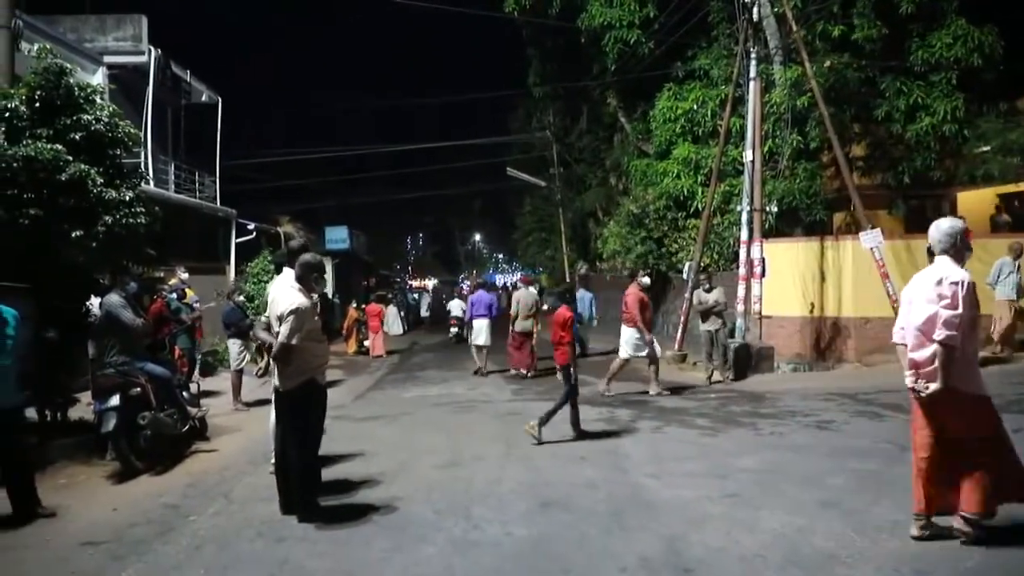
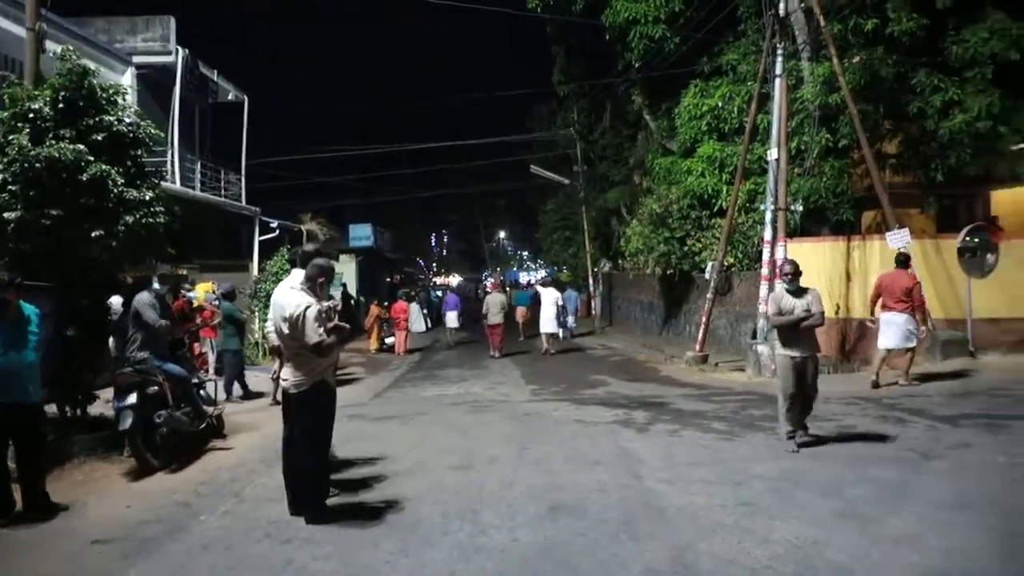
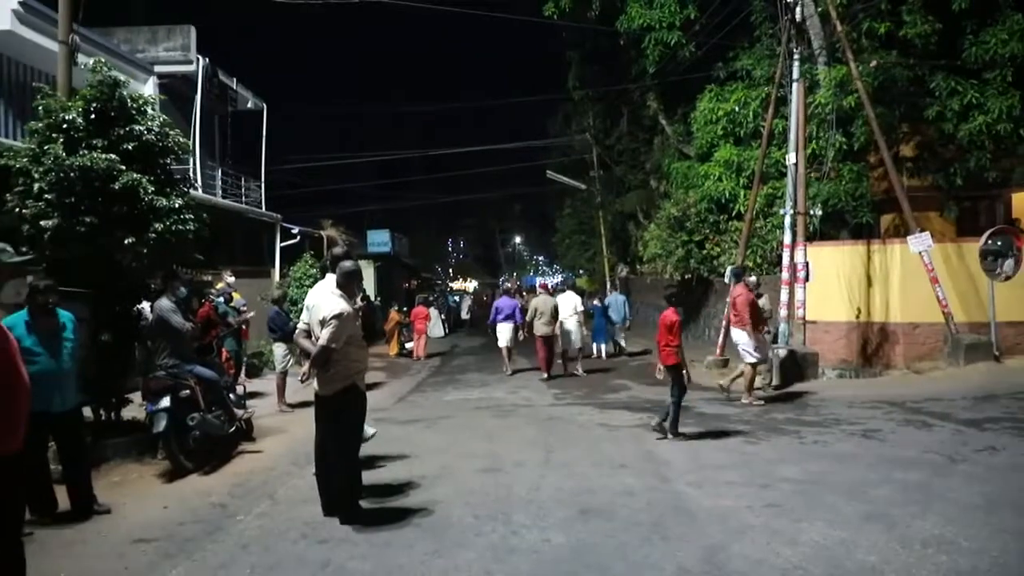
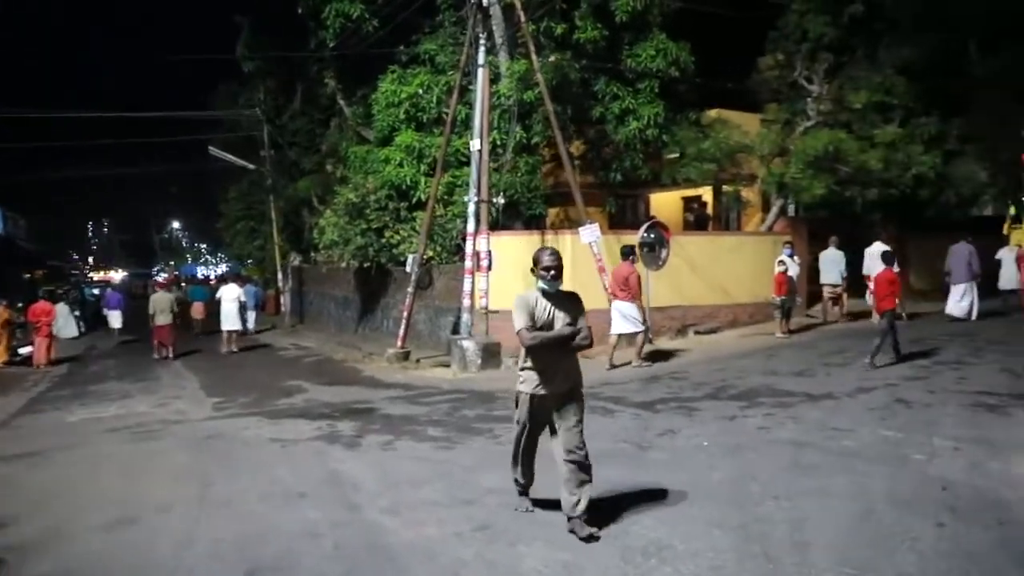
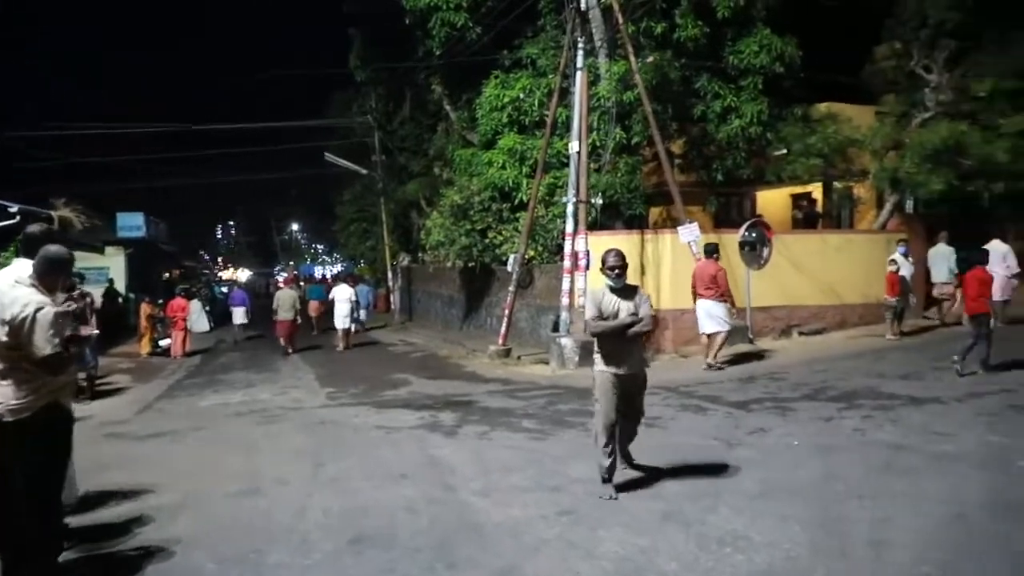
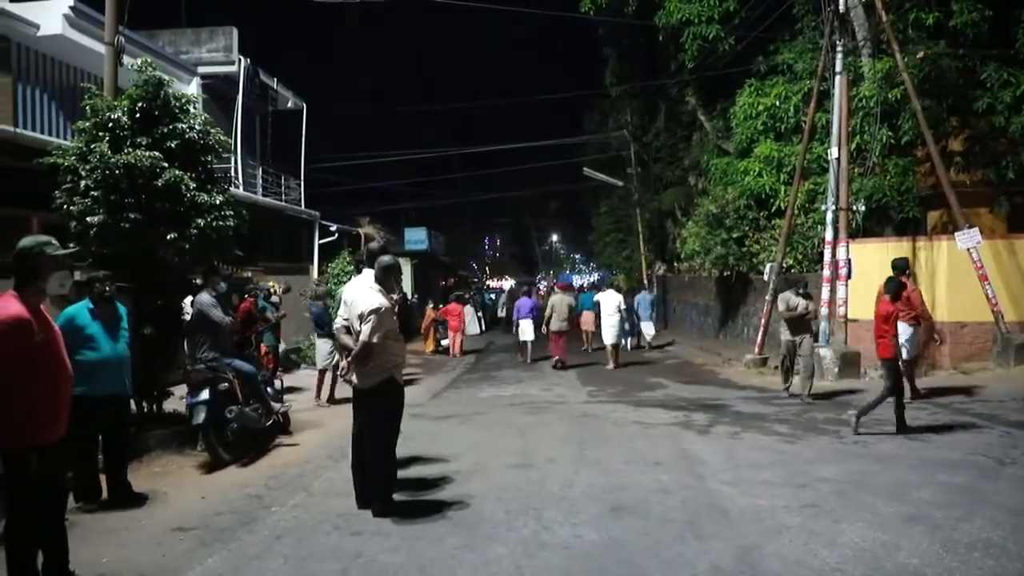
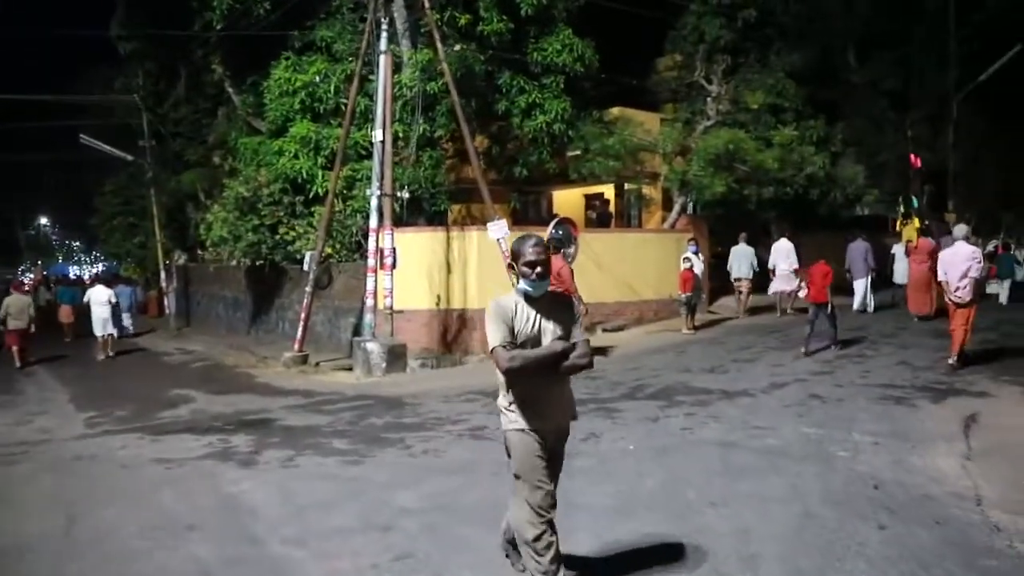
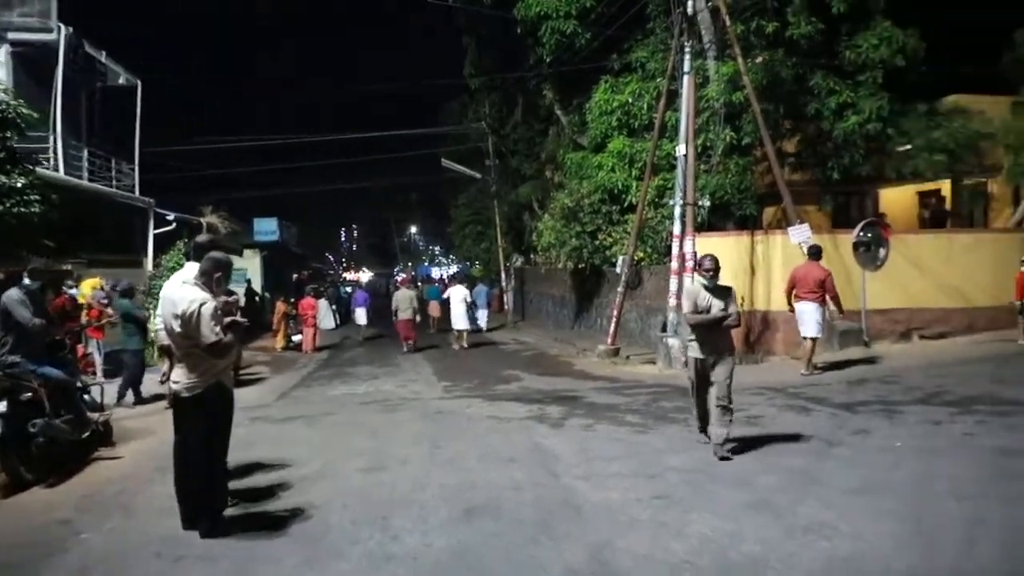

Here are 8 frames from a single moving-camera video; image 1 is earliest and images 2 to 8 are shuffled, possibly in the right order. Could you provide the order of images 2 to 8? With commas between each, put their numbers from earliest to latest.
3, 6, 2, 8, 5, 4, 7
